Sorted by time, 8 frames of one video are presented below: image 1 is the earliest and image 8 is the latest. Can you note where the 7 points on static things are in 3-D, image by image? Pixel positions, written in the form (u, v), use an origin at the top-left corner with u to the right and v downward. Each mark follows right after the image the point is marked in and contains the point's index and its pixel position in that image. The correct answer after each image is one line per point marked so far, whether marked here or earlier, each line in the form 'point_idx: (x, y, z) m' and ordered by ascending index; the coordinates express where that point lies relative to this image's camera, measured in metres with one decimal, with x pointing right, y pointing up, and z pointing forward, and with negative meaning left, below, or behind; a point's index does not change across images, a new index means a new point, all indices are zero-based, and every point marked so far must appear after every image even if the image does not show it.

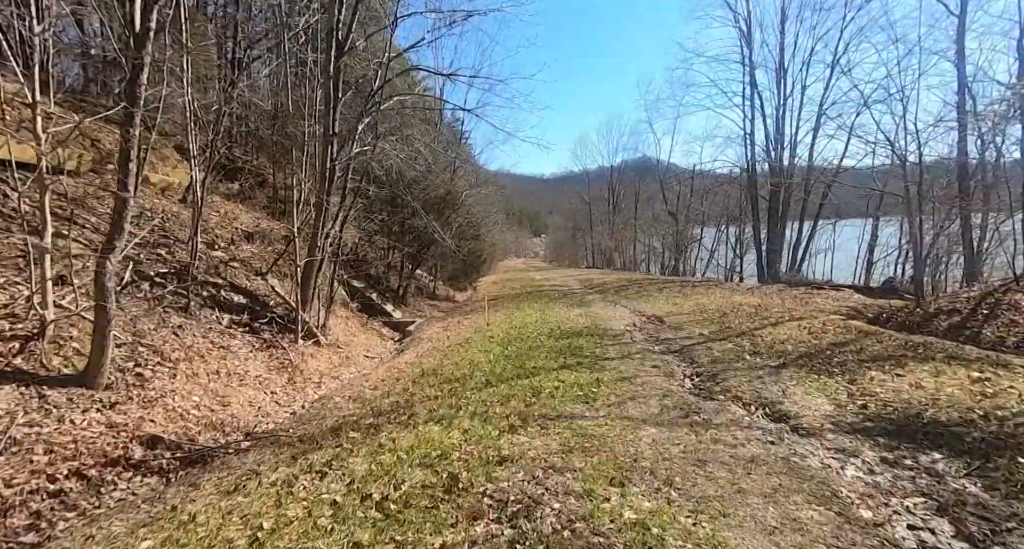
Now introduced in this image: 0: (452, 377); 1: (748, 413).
0: (-0.9, -1.6, +7.4) m
1: (+2.5, -1.5, +5.2) m
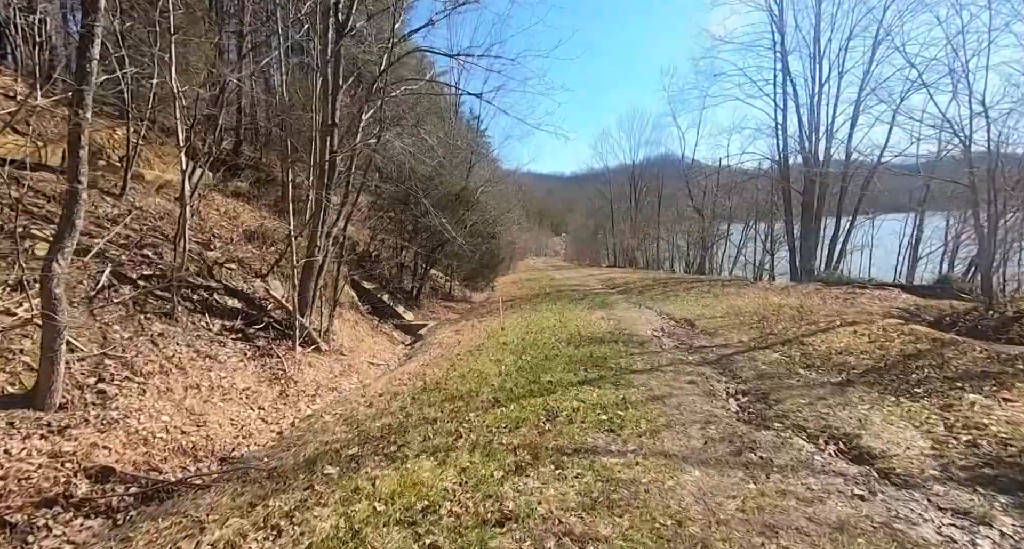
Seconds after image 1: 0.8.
0: (-0.7, -1.6, +6.5) m
1: (+2.6, -1.5, +4.2) m
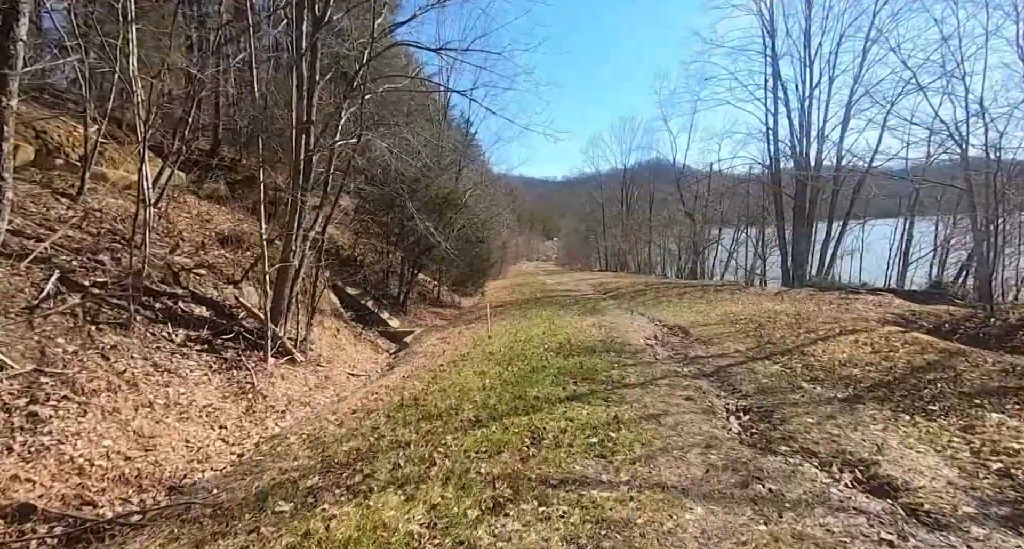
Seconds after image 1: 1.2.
0: (-0.9, -1.7, +6.0) m
1: (+2.4, -1.6, +3.7) m
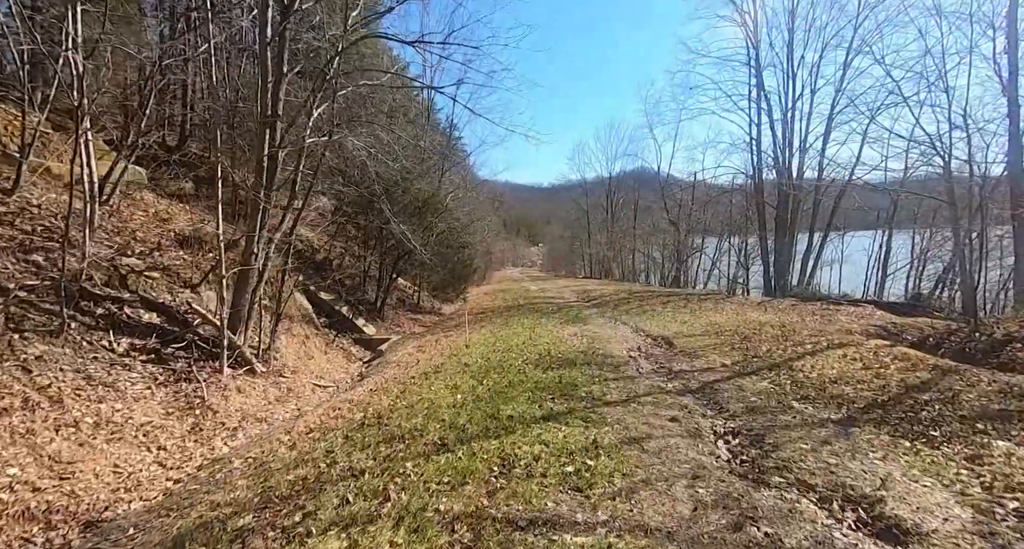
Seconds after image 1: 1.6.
0: (-1.2, -1.7, +5.5) m
1: (+2.1, -1.7, +3.3) m
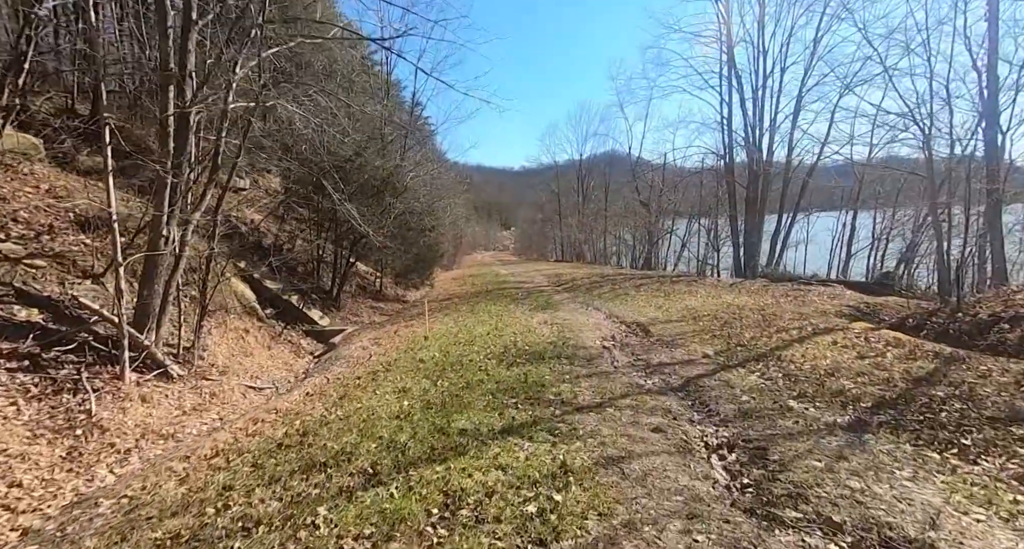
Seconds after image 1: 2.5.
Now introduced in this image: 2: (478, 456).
0: (-1.7, -1.6, +4.4) m
1: (+1.8, -1.6, +2.4) m
2: (-0.3, -1.5, +4.3) m
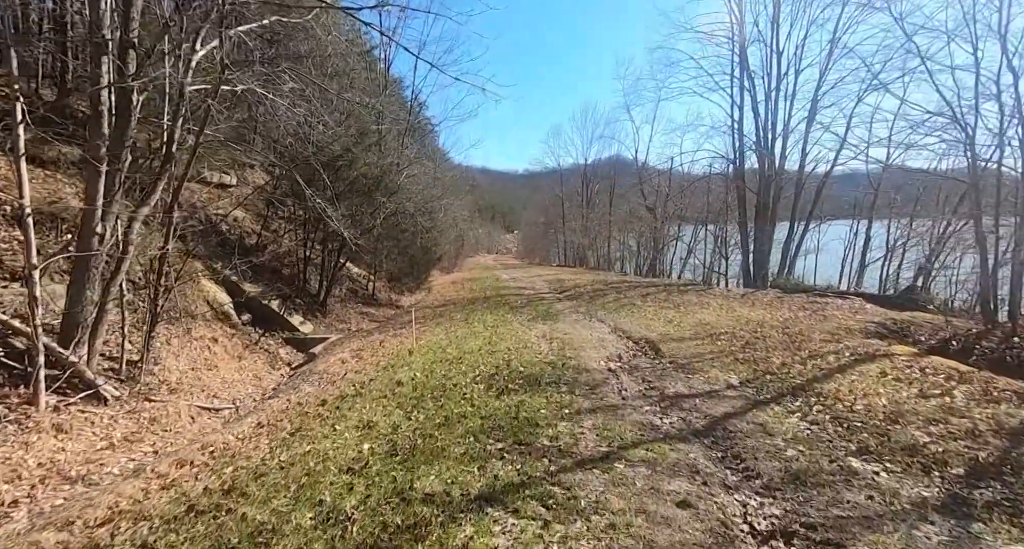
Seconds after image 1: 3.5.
0: (-1.8, -1.7, +3.3) m
1: (+1.7, -1.7, +1.3) m
2: (-0.4, -1.7, +3.1) m
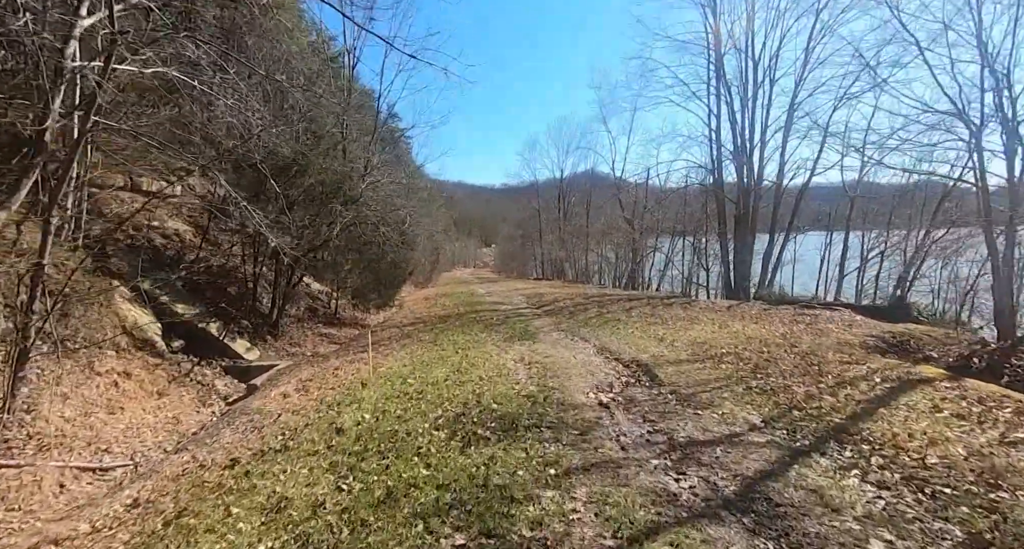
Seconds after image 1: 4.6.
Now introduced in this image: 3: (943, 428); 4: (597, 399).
0: (-2.0, -1.8, +1.7) m
1: (+1.6, -1.7, -0.1) m
2: (-0.6, -1.8, +1.7) m
3: (+4.2, -1.5, +4.8) m
4: (+1.2, -1.7, +6.7) m
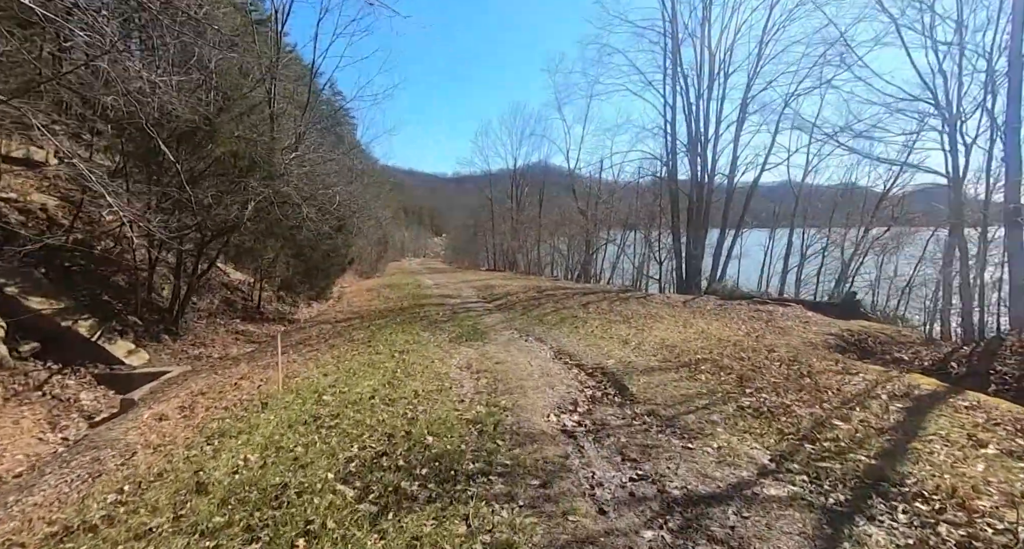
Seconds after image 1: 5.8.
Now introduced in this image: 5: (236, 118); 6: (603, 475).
0: (-2.1, -1.8, 0.0) m
1: (+1.6, -1.8, -1.5) m
2: (-0.7, -1.8, +0.1) m
3: (+3.7, -1.5, +3.7) m
4: (+0.5, -1.6, +5.3) m
5: (-6.7, +3.8, +12.2) m
6: (+0.8, -1.7, +4.2) m
